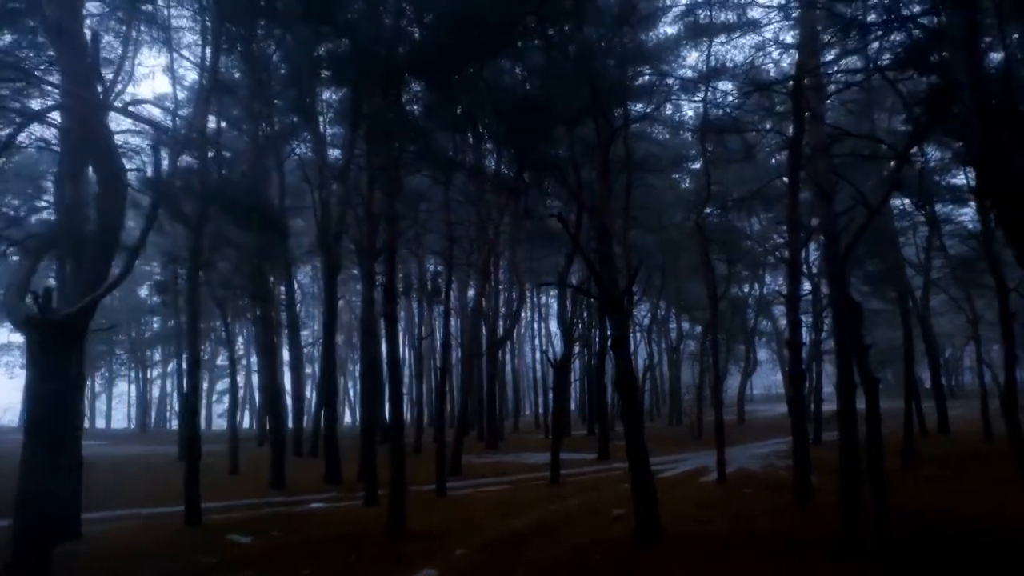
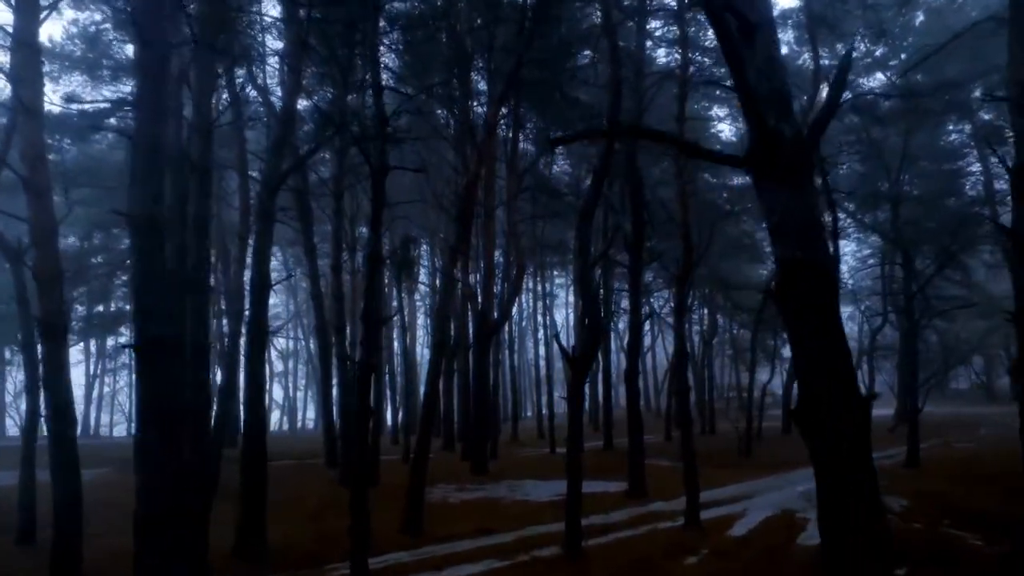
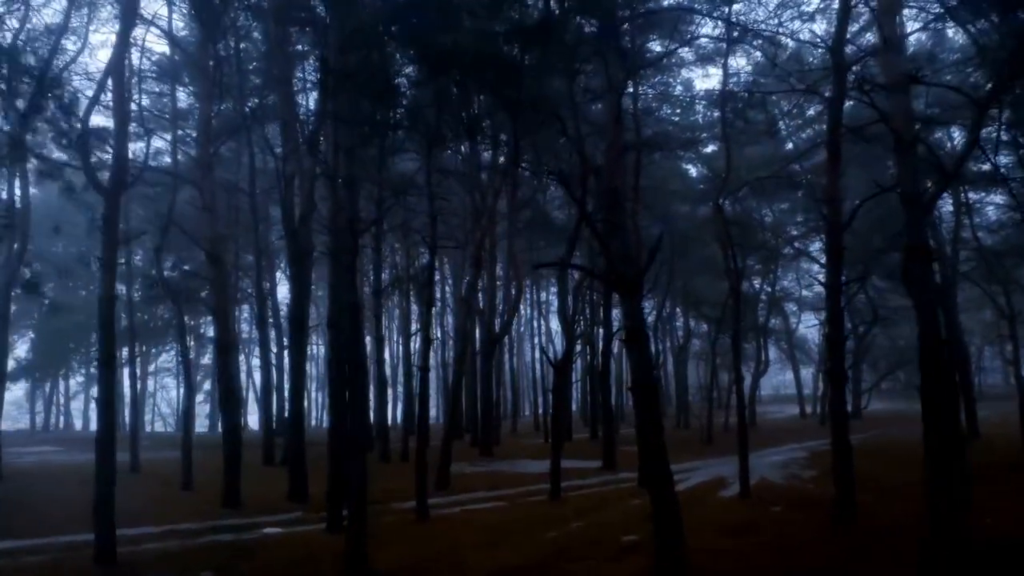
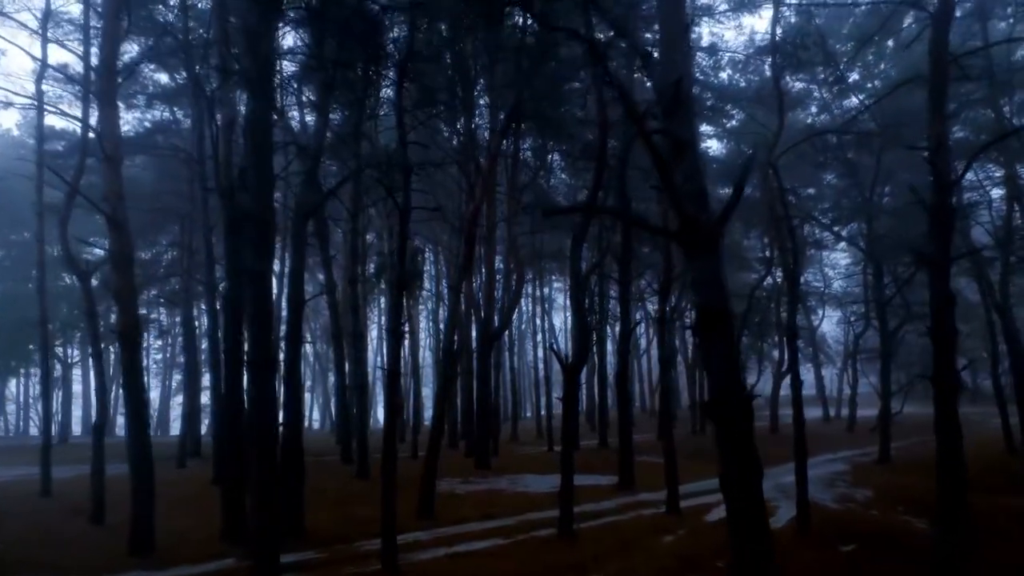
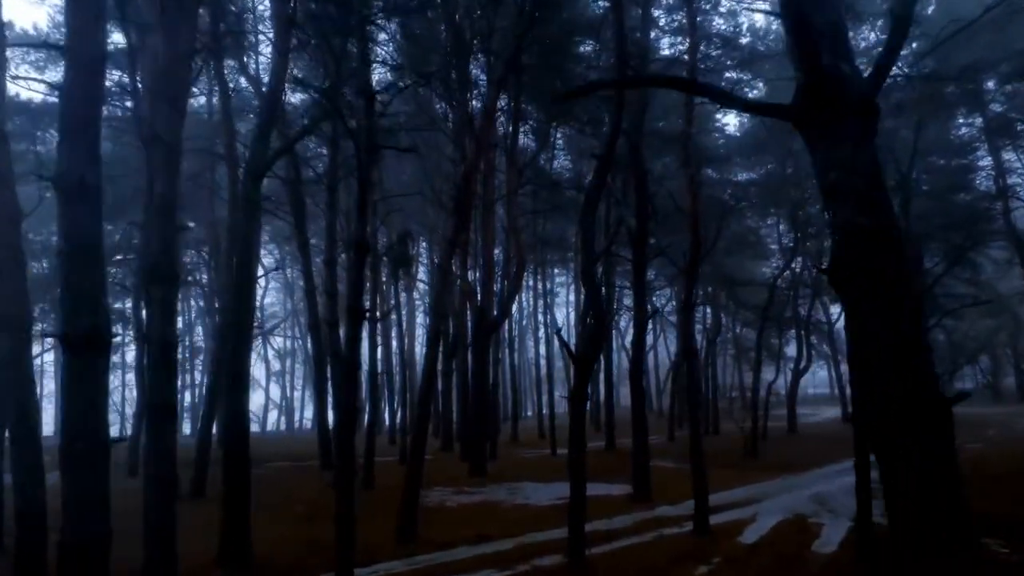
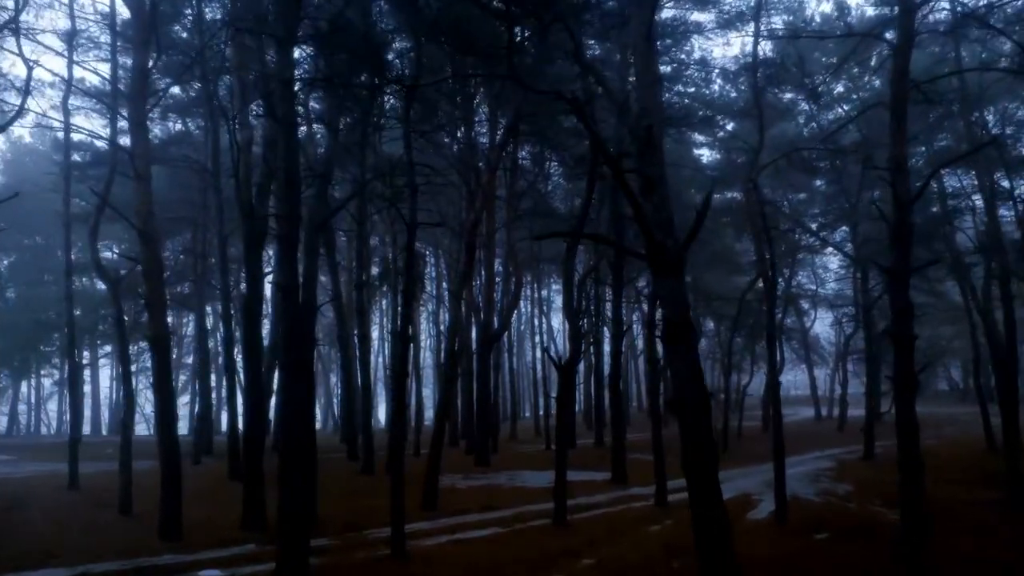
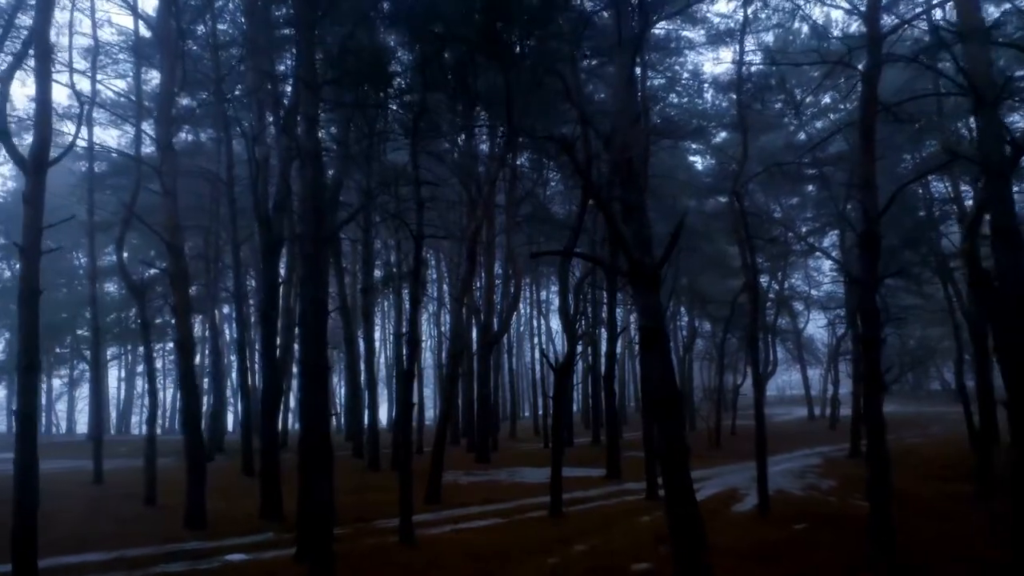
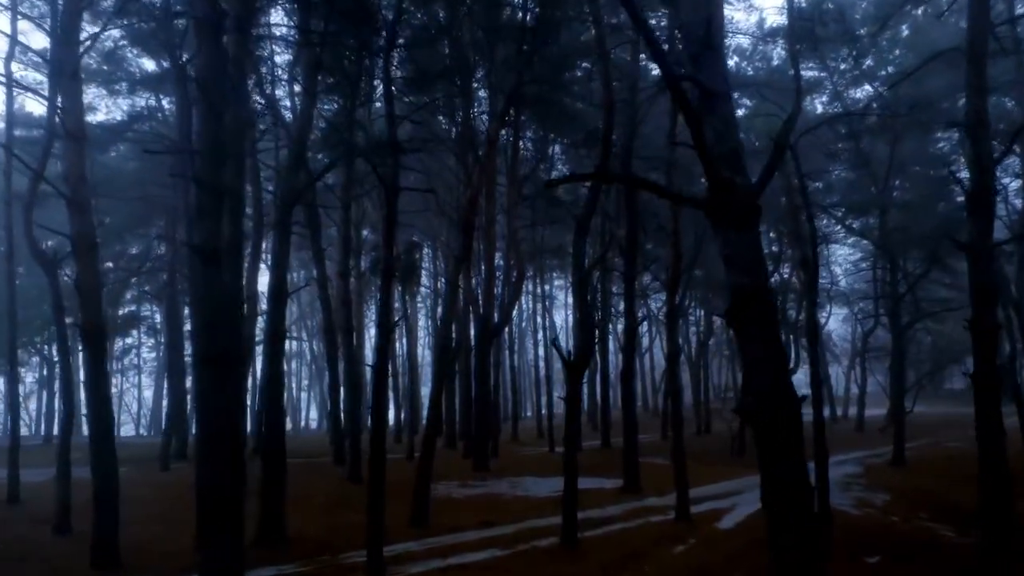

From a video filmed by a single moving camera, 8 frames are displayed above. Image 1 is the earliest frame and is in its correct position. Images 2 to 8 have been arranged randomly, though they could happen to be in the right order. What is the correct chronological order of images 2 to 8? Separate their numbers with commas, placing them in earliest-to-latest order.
3, 7, 6, 4, 8, 2, 5
